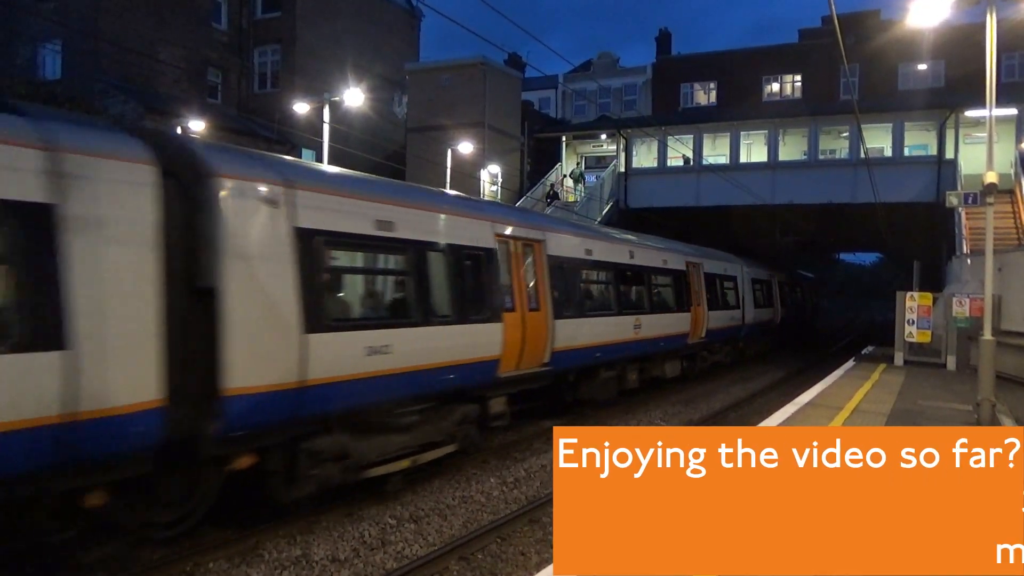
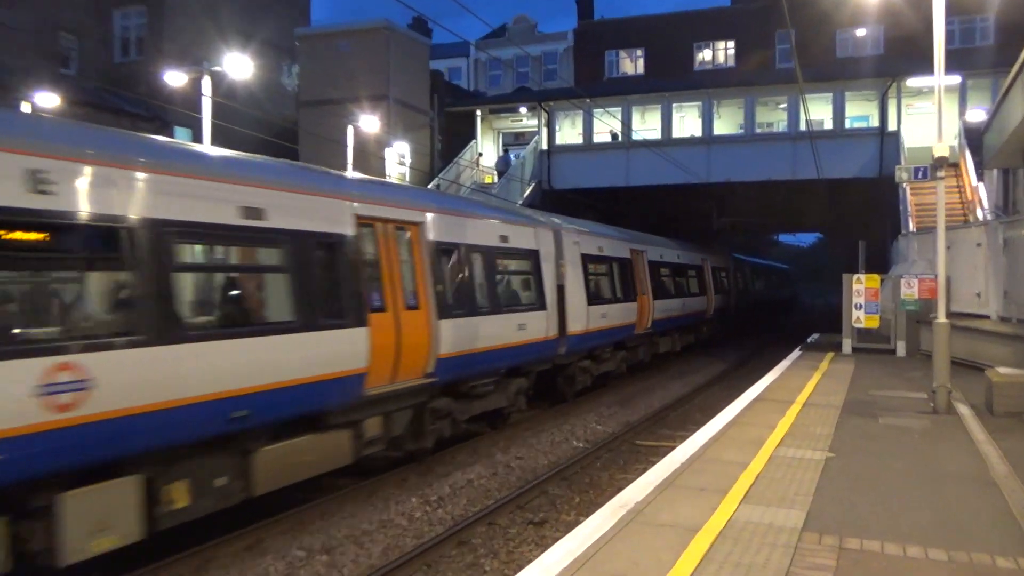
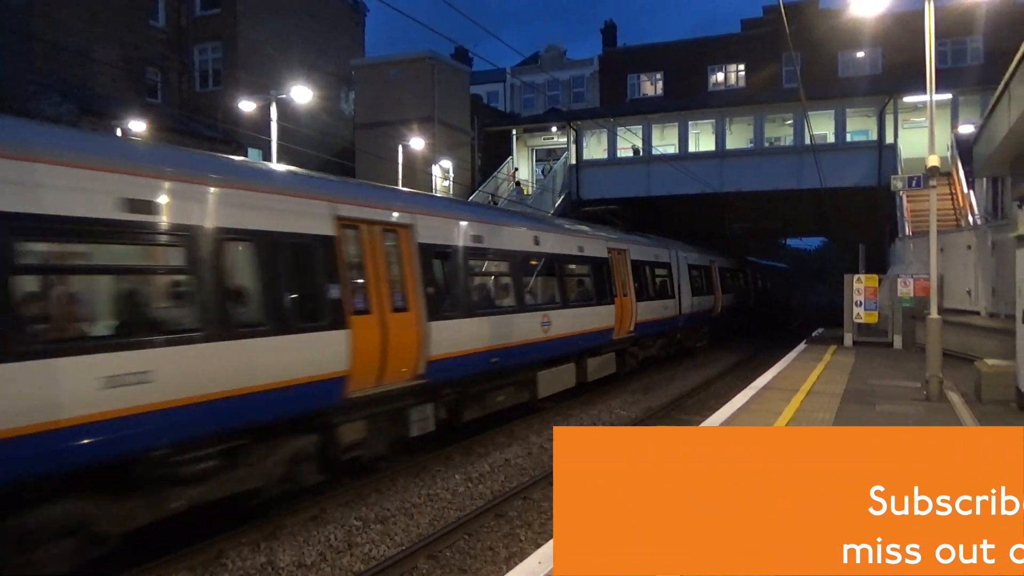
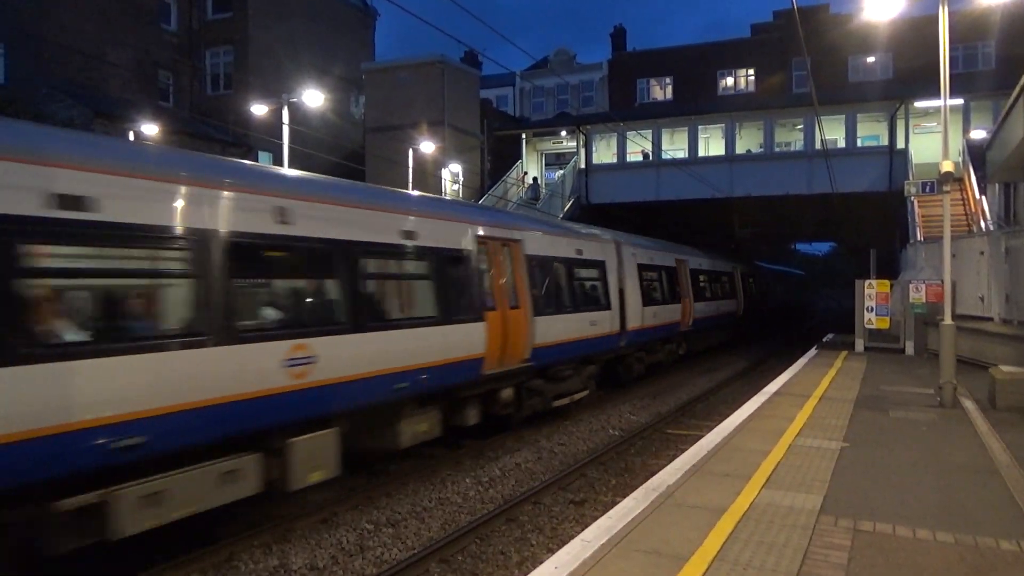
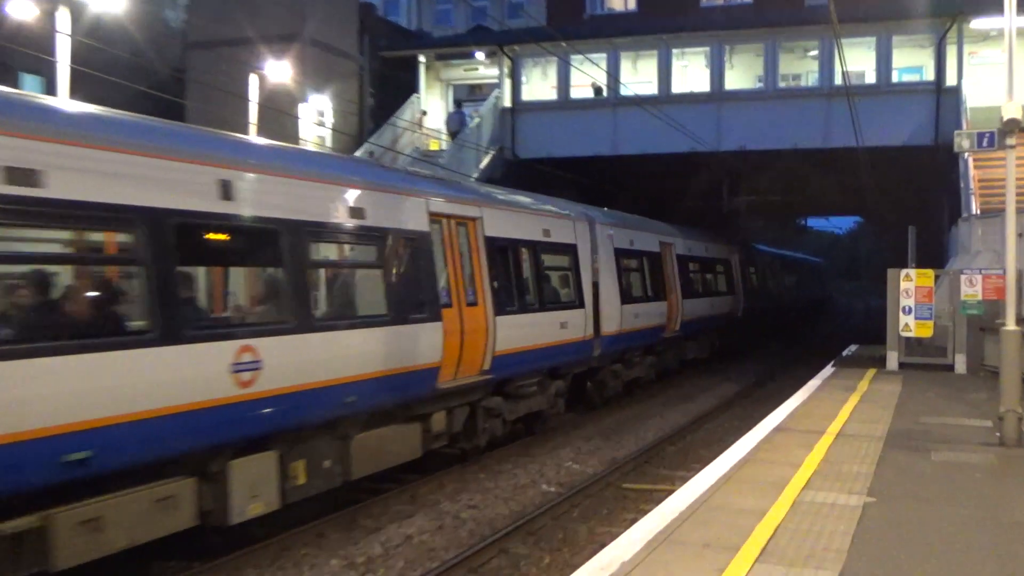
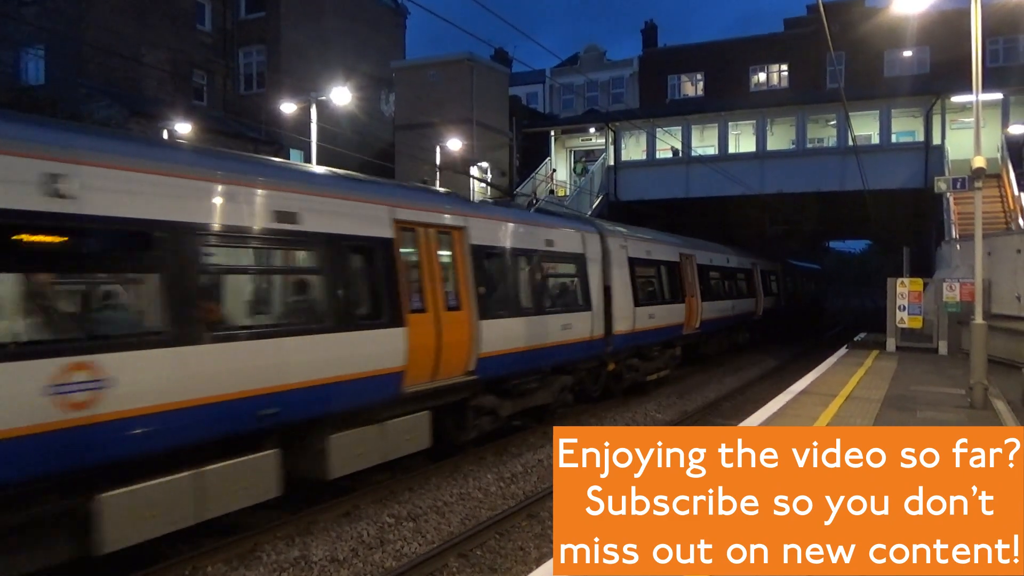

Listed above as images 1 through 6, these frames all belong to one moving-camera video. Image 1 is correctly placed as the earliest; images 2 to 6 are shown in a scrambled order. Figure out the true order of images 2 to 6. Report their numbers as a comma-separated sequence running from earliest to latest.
6, 3, 4, 2, 5
